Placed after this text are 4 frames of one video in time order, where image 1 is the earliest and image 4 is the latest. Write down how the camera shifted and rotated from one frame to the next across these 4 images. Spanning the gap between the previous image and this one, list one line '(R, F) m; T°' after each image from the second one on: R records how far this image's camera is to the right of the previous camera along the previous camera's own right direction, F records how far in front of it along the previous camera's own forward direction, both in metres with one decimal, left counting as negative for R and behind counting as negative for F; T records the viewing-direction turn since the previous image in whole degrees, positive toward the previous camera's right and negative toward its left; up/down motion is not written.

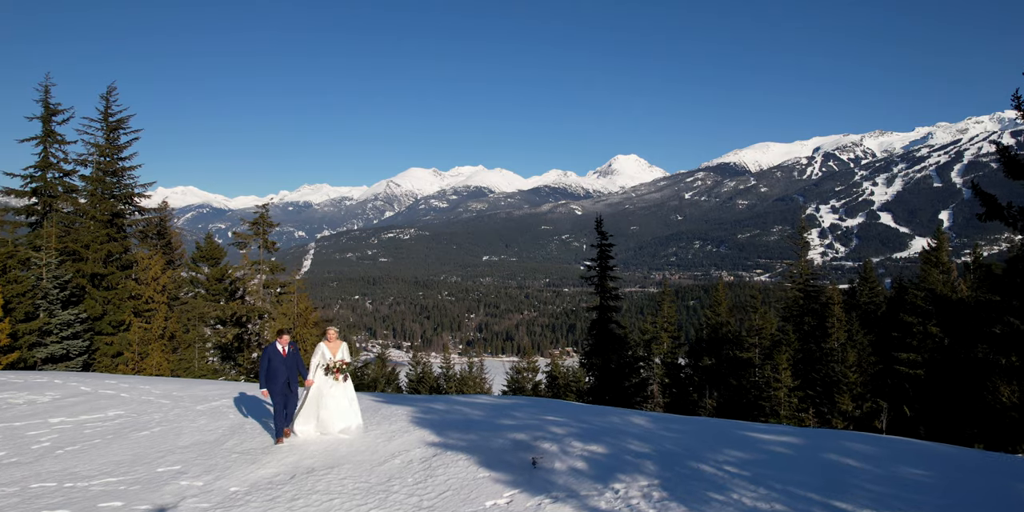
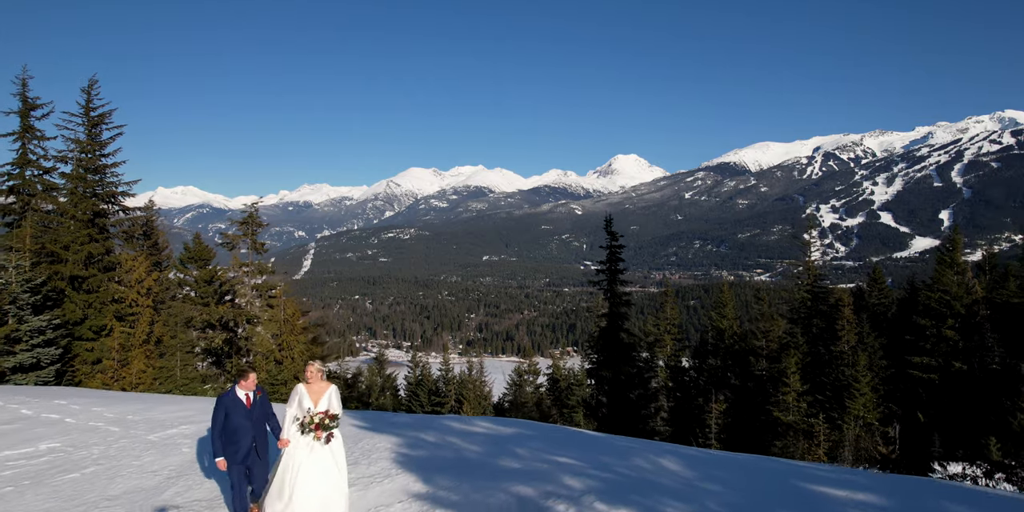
(0.0, +0.9) m; 0°
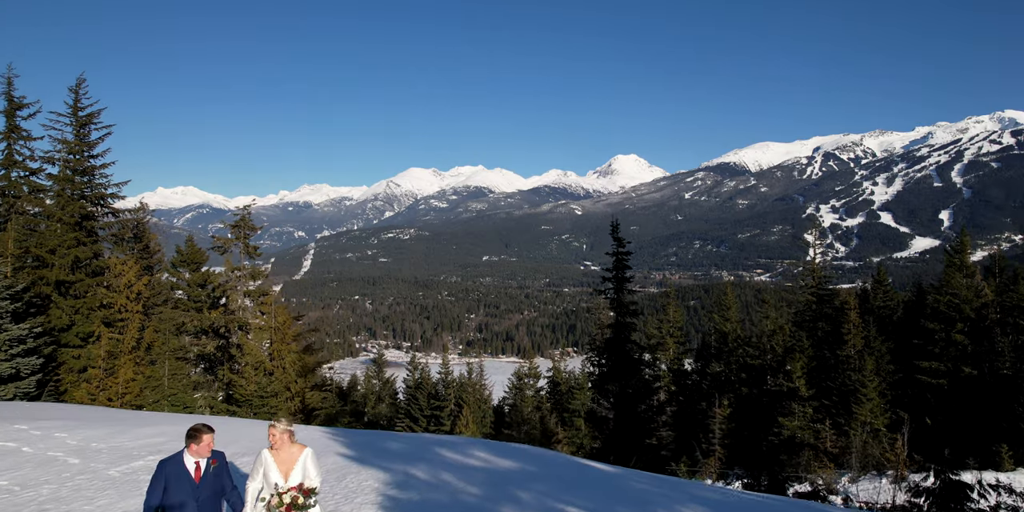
(0.0, +0.6) m; 0°
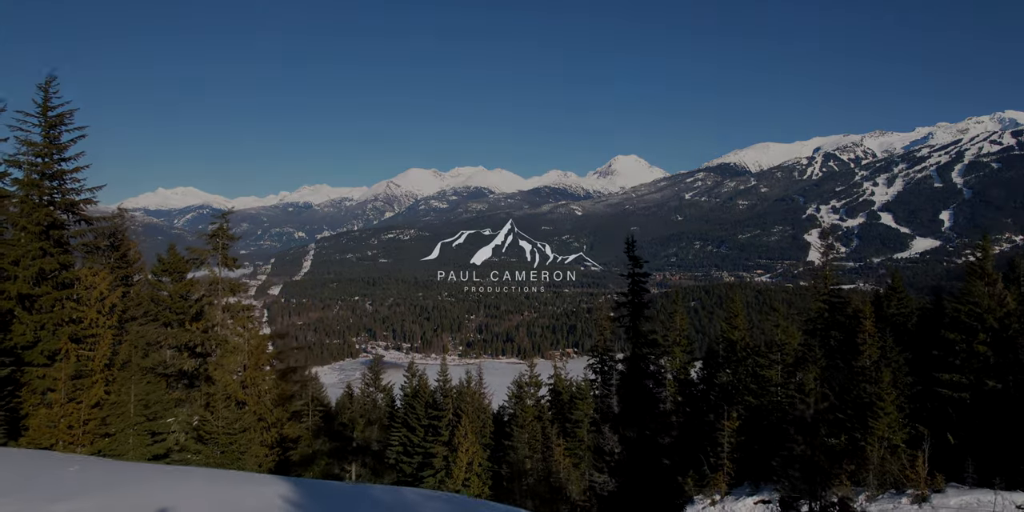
(0.0, +1.3) m; 0°
